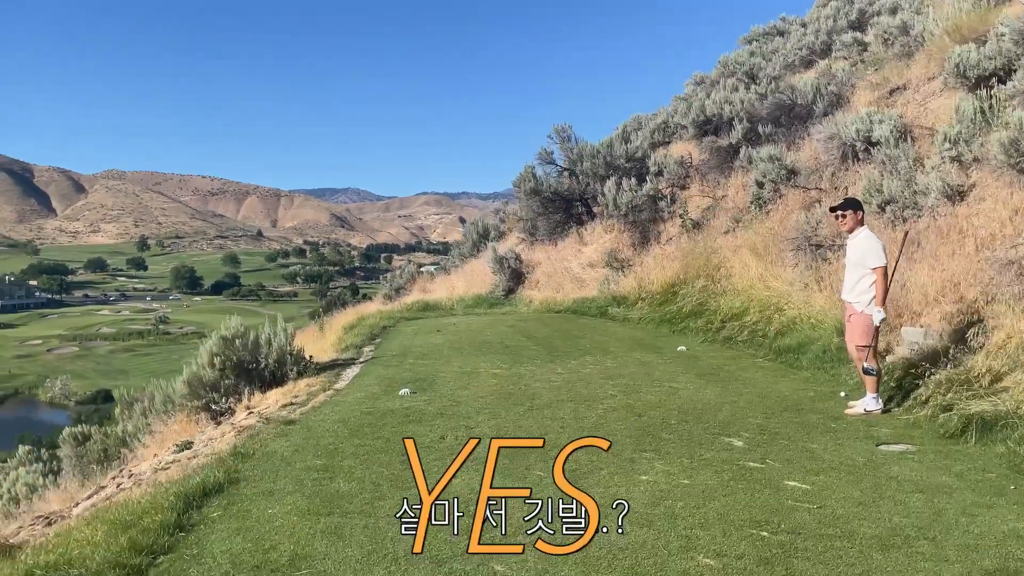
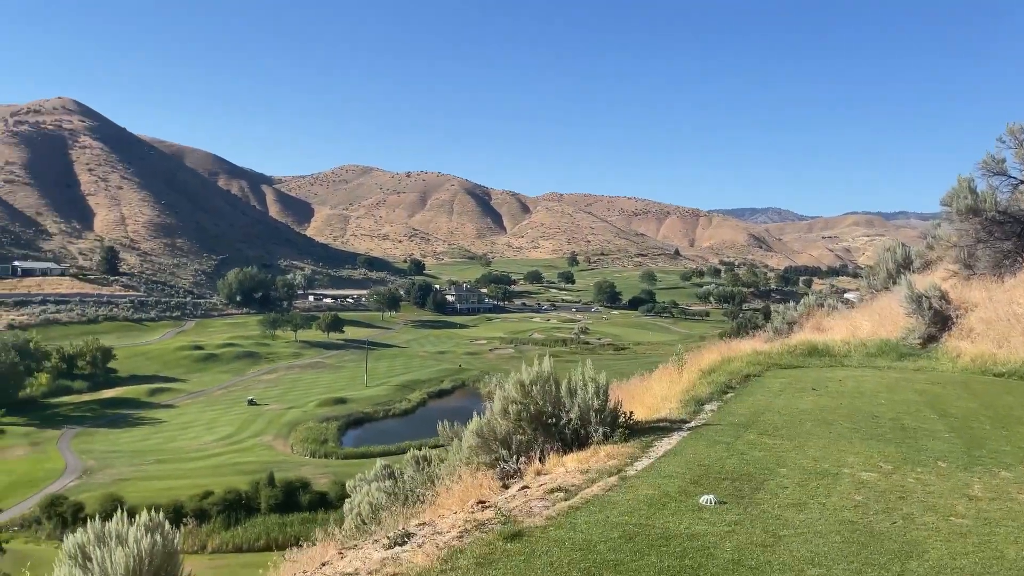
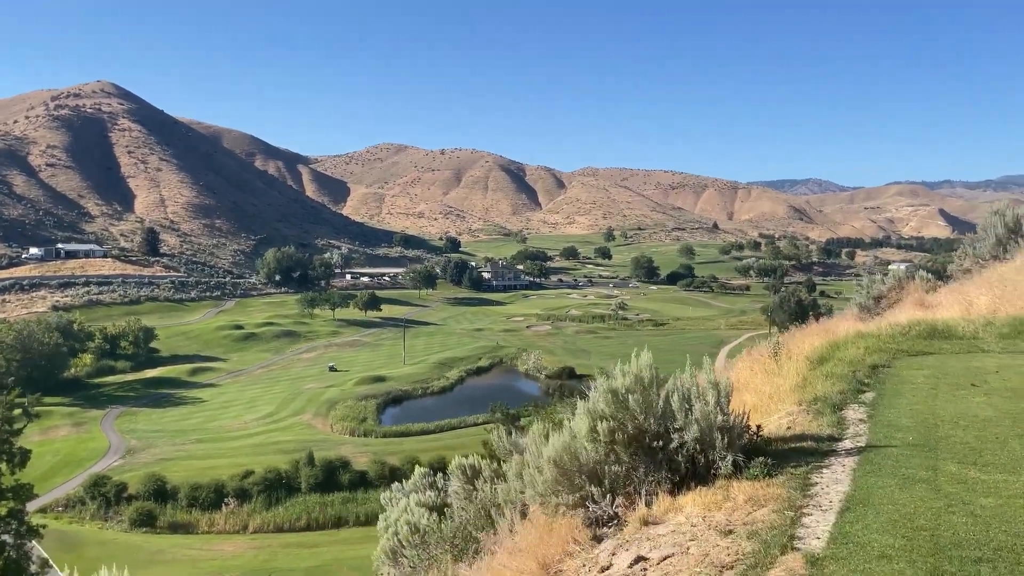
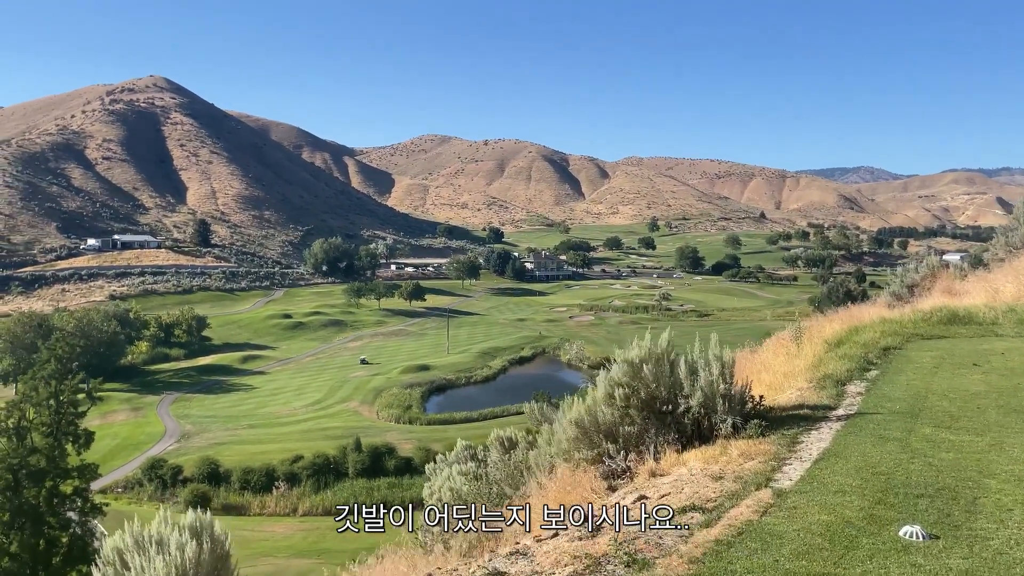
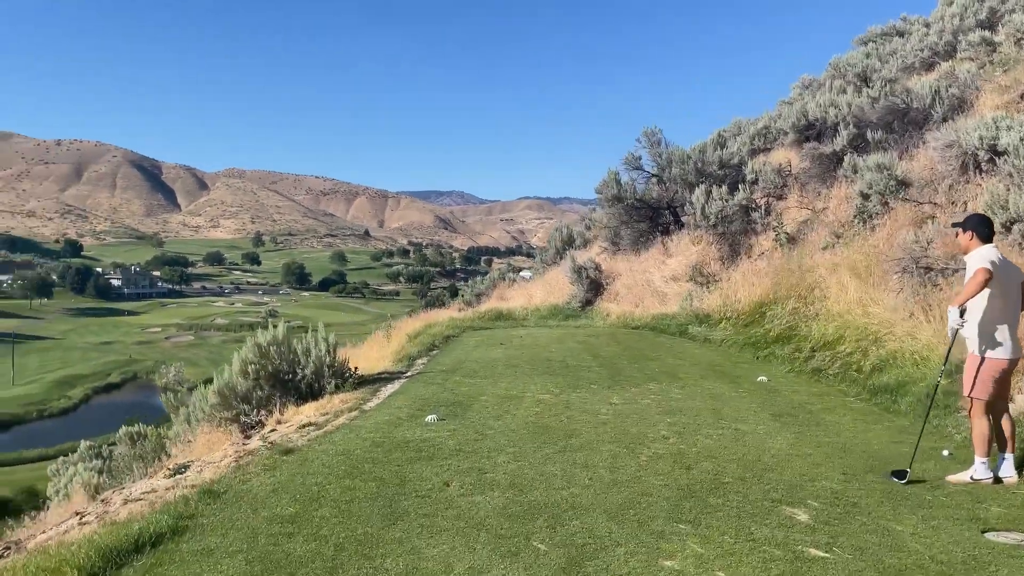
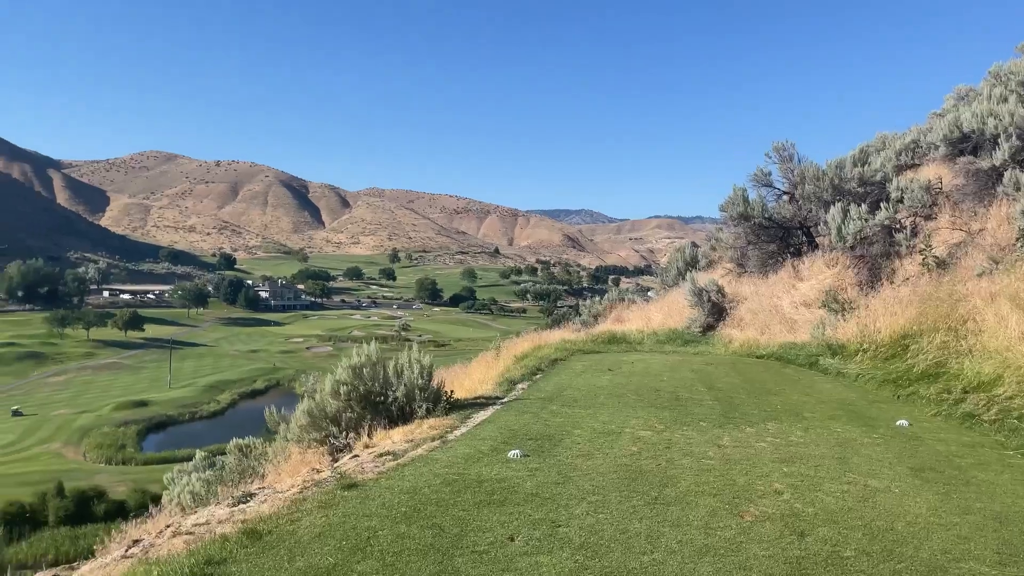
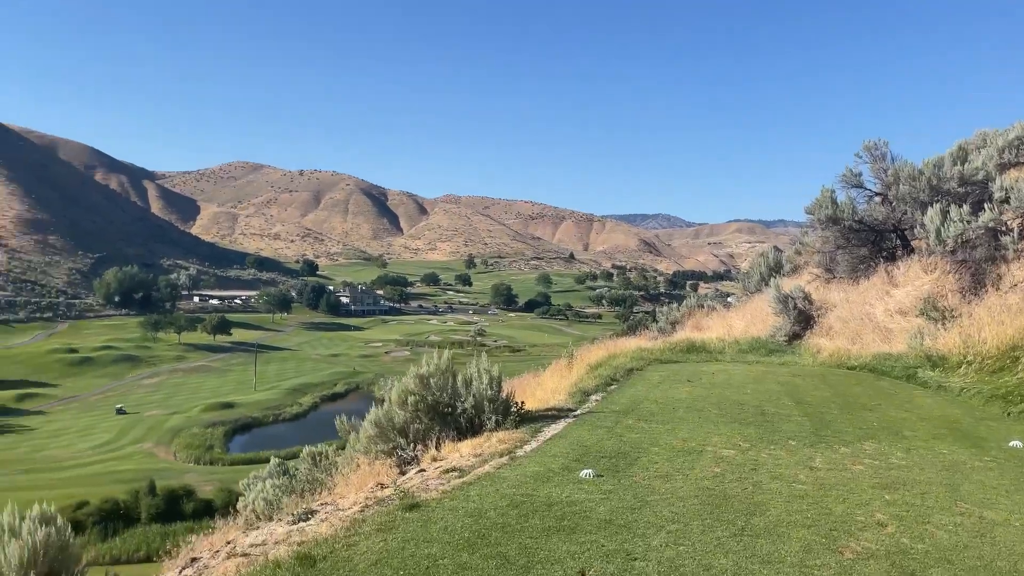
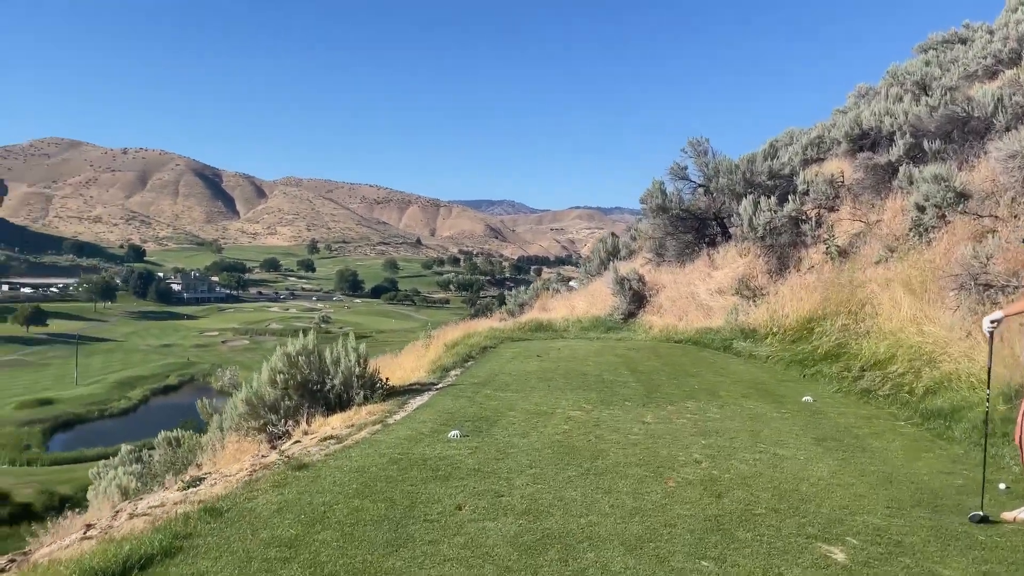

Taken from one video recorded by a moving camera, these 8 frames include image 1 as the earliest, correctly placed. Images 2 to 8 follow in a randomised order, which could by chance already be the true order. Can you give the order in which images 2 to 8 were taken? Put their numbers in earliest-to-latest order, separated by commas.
5, 8, 6, 7, 2, 4, 3
